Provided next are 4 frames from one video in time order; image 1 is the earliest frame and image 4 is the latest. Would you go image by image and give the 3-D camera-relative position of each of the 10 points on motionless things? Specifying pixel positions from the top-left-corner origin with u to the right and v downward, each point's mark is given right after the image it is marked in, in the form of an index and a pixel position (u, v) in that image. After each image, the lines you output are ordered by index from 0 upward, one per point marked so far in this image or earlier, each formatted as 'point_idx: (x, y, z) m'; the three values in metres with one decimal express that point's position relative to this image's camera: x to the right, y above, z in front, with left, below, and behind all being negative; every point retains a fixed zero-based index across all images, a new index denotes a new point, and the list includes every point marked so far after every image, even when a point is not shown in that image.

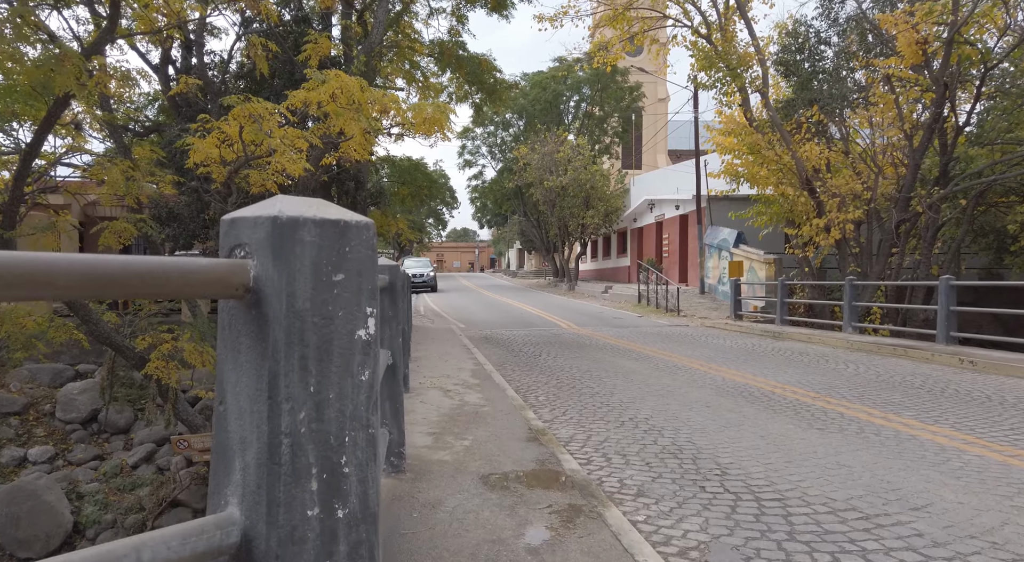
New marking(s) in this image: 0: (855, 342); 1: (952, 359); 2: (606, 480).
0: (+5.0, -0.9, +11.1) m
1: (+5.2, -0.9, +9.0) m
2: (+0.5, -1.0, +3.7) m
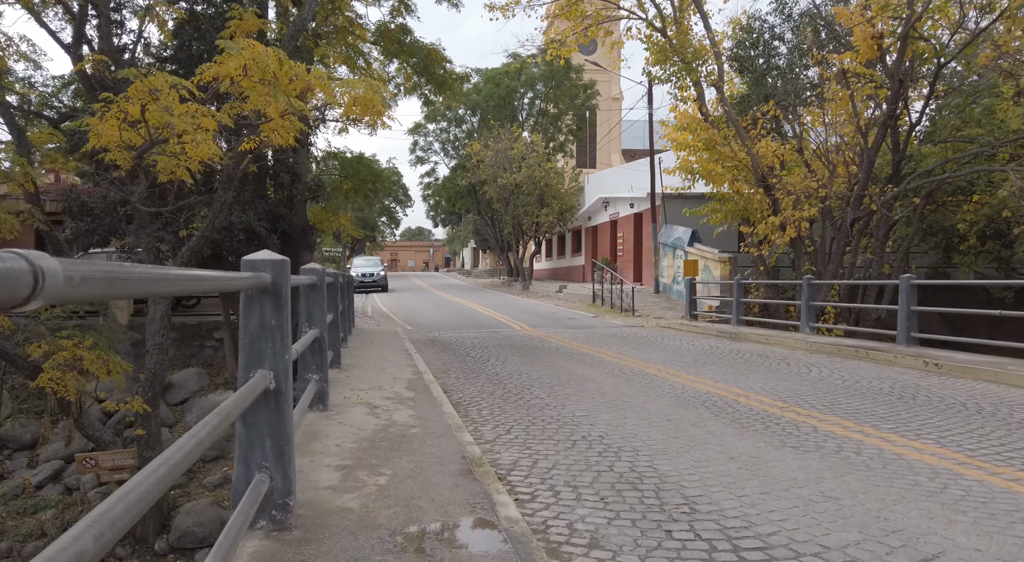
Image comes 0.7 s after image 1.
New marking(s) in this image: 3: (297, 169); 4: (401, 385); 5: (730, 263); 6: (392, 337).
0: (+4.3, -0.9, +10.7) m
1: (+4.6, -0.9, +8.6) m
2: (+0.2, -1.0, +3.0) m
3: (-3.9, +2.0, +13.6) m
4: (-0.9, -0.9, +6.3) m
5: (+5.2, +0.4, +18.1) m
6: (-2.1, -1.0, +12.9) m
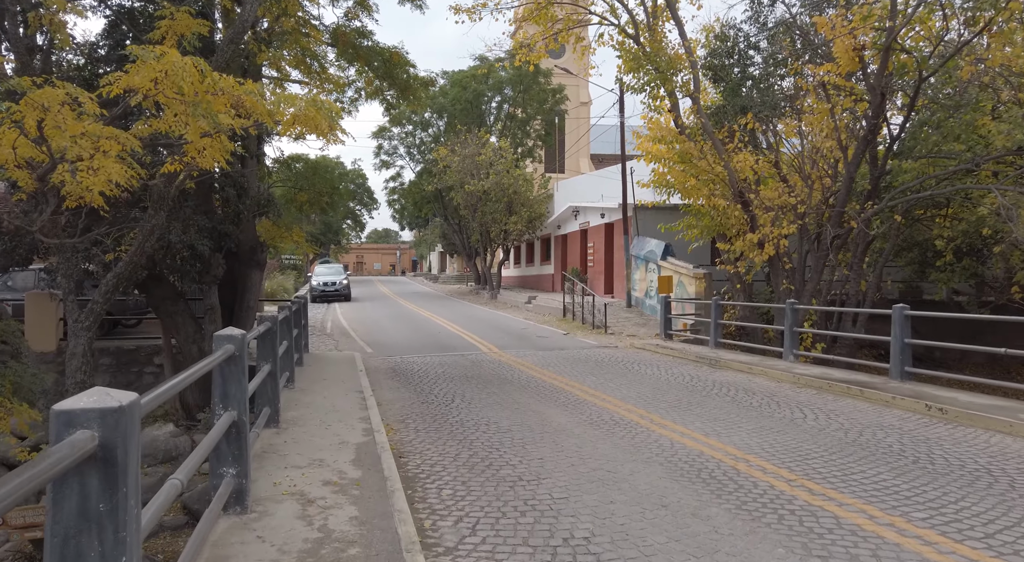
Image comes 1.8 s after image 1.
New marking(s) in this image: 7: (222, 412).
0: (+3.8, -1.3, +10.0) m
1: (+4.3, -1.3, +8.0) m
2: (+0.1, -1.3, +2.2) m
3: (-4.5, +1.6, +12.6) m
4: (-1.2, -1.2, +5.4) m
5: (+4.4, +0.1, +17.4) m
6: (-2.6, -1.3, +11.9) m
7: (-1.6, -0.7, +4.1) m
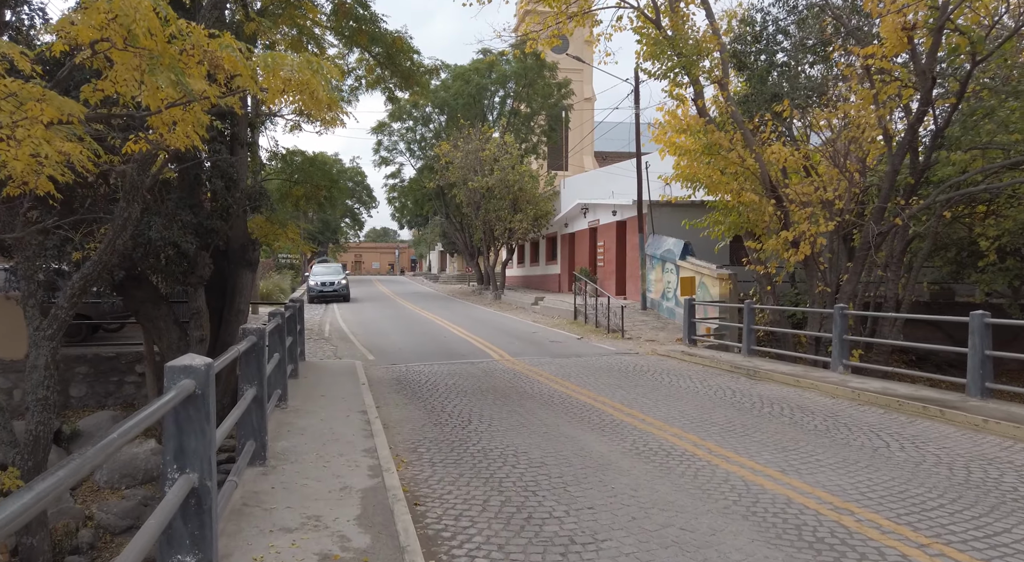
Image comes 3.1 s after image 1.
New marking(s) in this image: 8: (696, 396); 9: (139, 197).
0: (+4.1, -1.3, +8.8) m
1: (+4.5, -1.3, +6.8) m
2: (+0.3, -1.4, +1.0) m
3: (-4.2, +1.6, +11.4) m
4: (-0.9, -1.3, +4.2) m
5: (+4.7, 0.0, +16.3) m
6: (-2.3, -1.3, +10.8) m
7: (-1.3, -0.7, +2.9) m
8: (+2.3, -1.4, +9.4) m
9: (-3.9, +0.9, +8.0) m
